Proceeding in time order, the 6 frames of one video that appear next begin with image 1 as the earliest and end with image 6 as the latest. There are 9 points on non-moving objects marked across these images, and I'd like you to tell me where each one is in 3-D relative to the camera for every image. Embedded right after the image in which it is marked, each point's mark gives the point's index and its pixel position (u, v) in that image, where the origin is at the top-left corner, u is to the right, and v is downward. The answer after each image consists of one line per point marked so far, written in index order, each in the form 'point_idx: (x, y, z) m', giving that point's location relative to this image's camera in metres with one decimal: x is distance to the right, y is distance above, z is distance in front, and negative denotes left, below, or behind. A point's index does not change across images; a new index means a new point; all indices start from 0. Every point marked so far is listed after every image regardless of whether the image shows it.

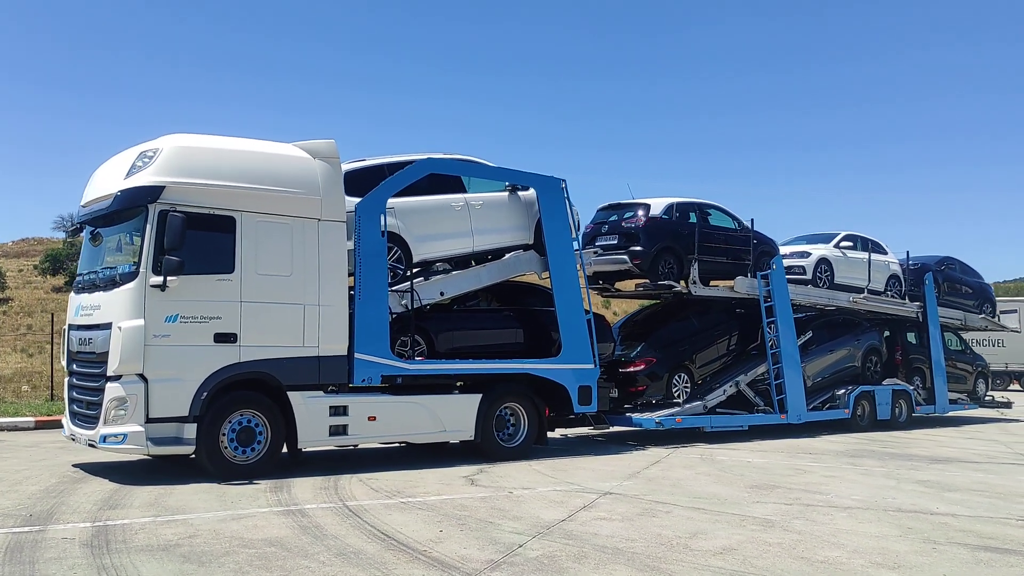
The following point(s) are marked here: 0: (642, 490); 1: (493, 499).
0: (+1.2, -1.8, +8.3) m
1: (-0.1, -1.7, +7.8) m
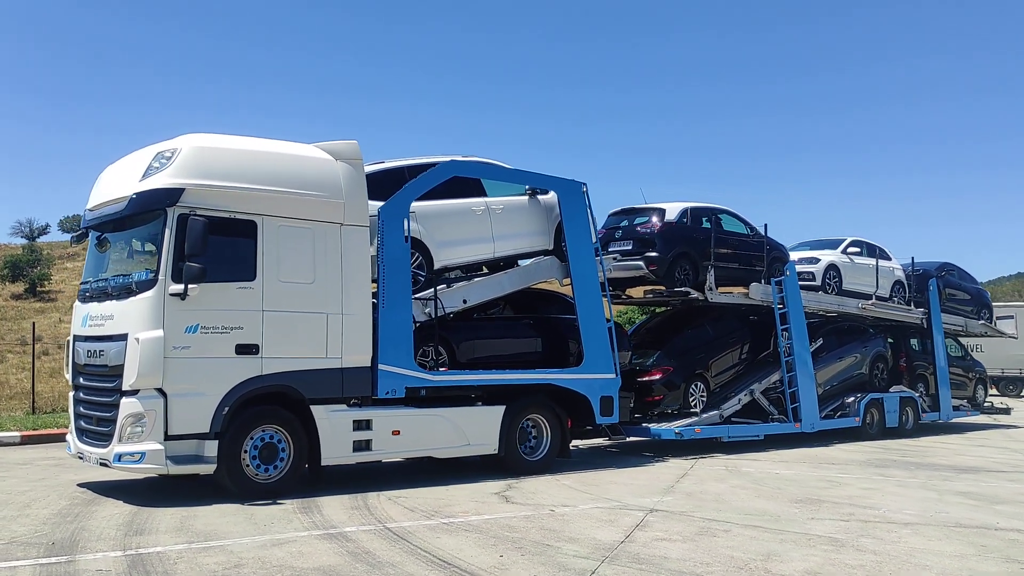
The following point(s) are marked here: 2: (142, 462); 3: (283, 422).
0: (+1.5, -1.8, +8.0) m
1: (+0.2, -1.8, +7.4) m
2: (-2.9, -1.4, +7.5) m
3: (-2.0, -1.2, +8.2) m
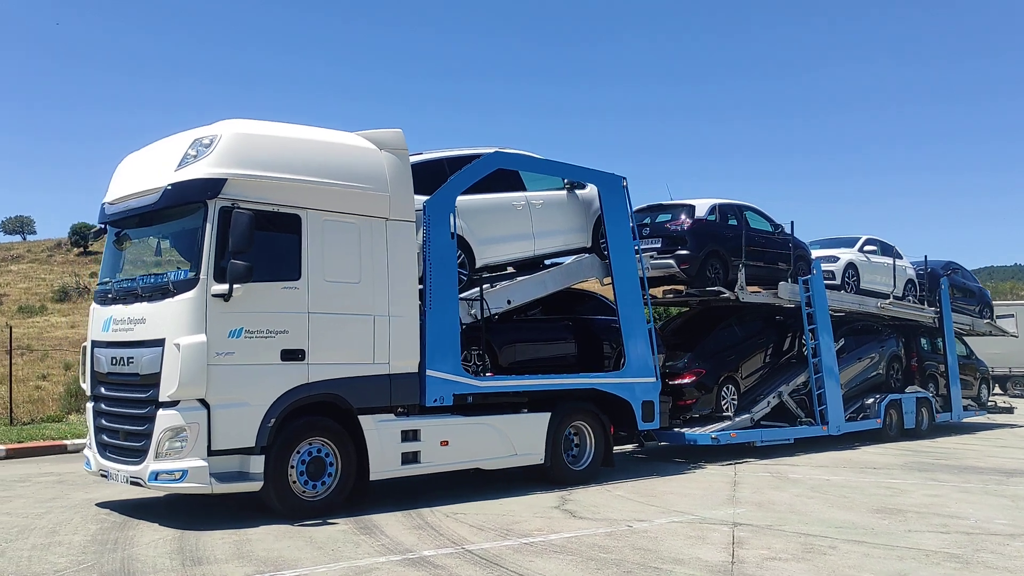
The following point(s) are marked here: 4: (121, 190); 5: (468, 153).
0: (+2.0, -1.8, +7.5) m
1: (+0.8, -1.8, +6.8) m
2: (-2.4, -1.4, +6.8) m
3: (-1.4, -1.2, +7.6) m
4: (-3.2, +0.8, +7.8) m
5: (-0.4, +1.3, +9.3) m
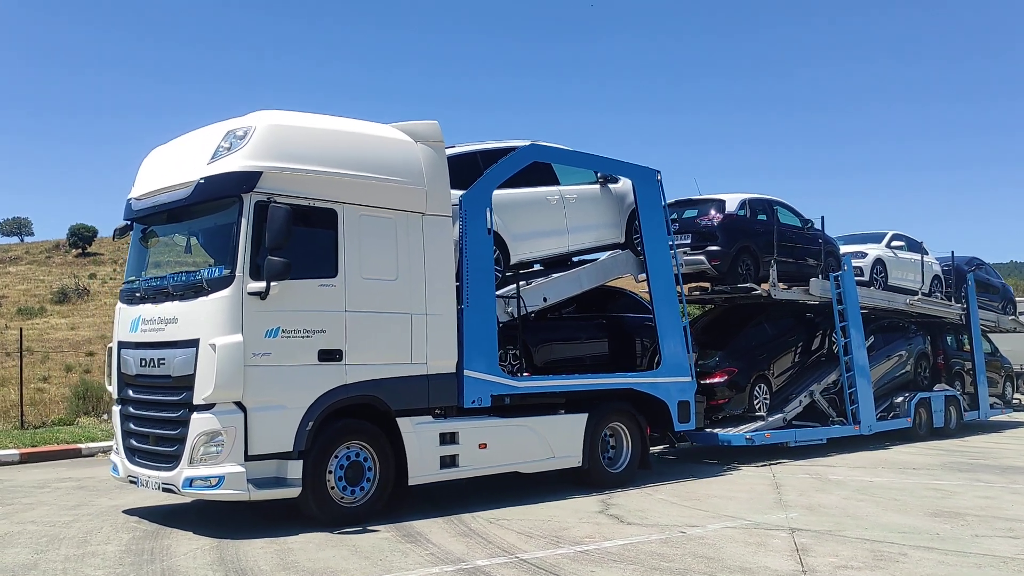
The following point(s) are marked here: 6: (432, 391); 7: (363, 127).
0: (+2.4, -1.8, +7.2) m
1: (+1.2, -1.8, +6.5) m
2: (-2.0, -1.4, +6.5) m
3: (-1.1, -1.2, +7.3) m
4: (-2.9, +0.8, +7.5) m
5: (-0.1, +1.4, +9.0) m
6: (-0.7, -0.8, +7.7) m
7: (-1.2, +1.3, +7.7) m
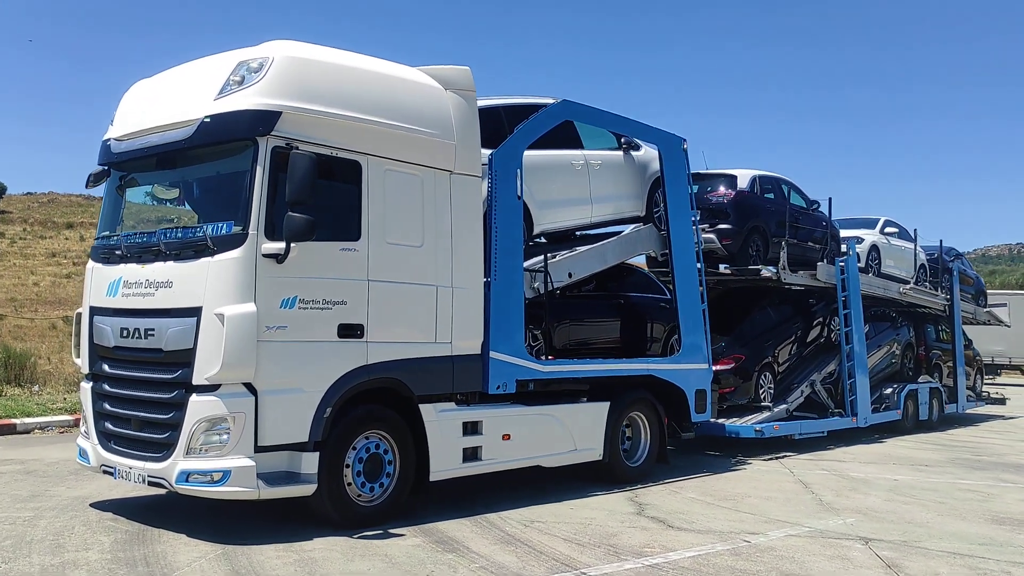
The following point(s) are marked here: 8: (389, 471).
0: (+2.6, -1.7, +6.6) m
1: (+1.5, -1.6, +5.8) m
2: (-1.7, -1.1, +5.5) m
3: (-0.8, -0.9, +6.3) m
4: (-2.6, +1.1, +6.4) m
5: (+0.1, +1.6, +8.0) m
6: (-0.4, -0.6, +6.8) m
7: (-0.9, +1.5, +6.6) m
8: (-0.8, -1.2, +6.3) m
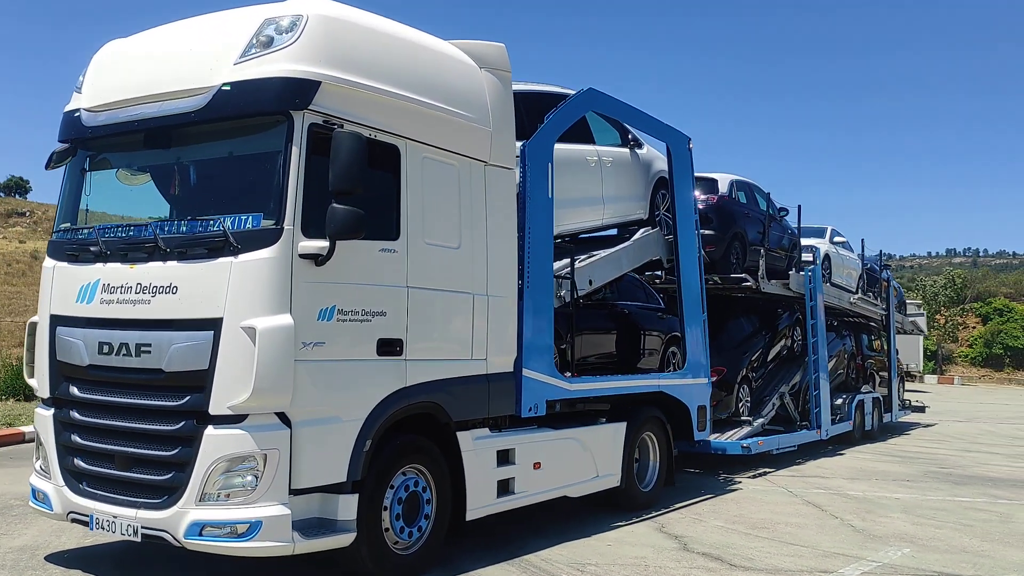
0: (+2.9, -1.8, +6.1) m
1: (+1.8, -1.7, +5.2) m
2: (-1.2, -1.2, +4.4) m
3: (-0.5, -1.0, +5.4) m
4: (-2.2, +1.1, +5.2) m
5: (+0.2, +1.5, +7.2) m
6: (-0.1, -0.7, +5.9) m
7: (-0.6, +1.5, +5.7) m
8: (-0.5, -1.3, +5.4) m
